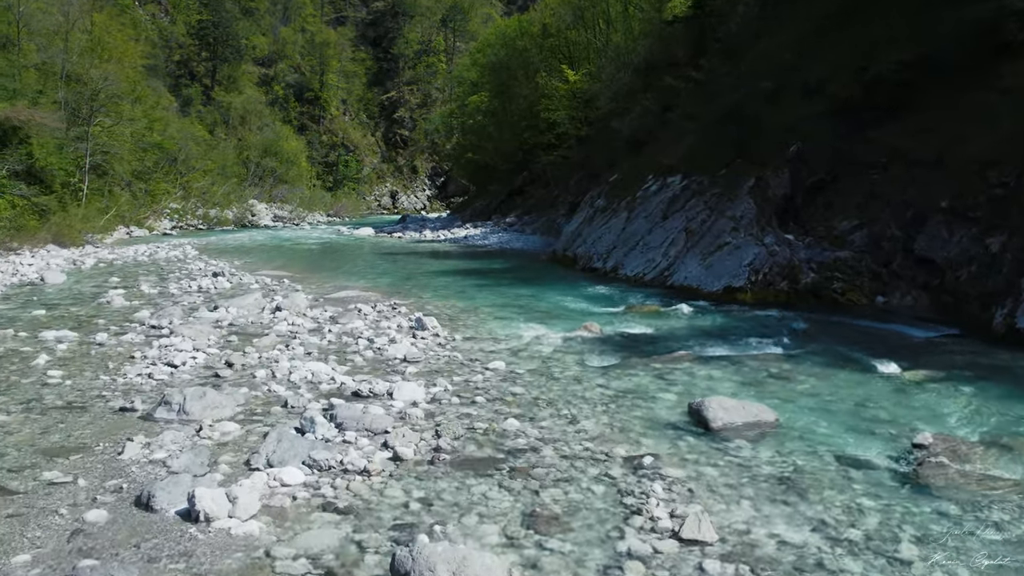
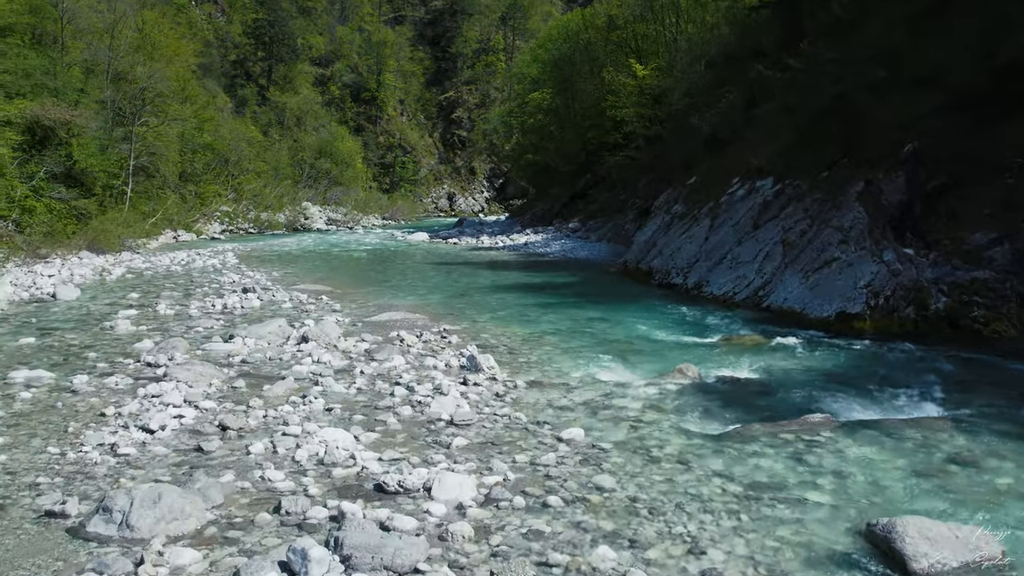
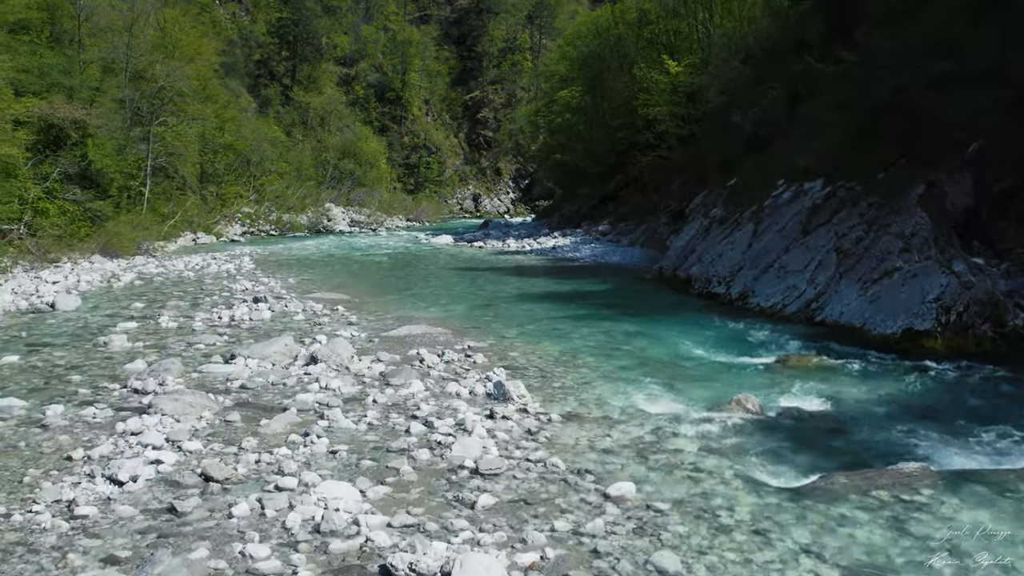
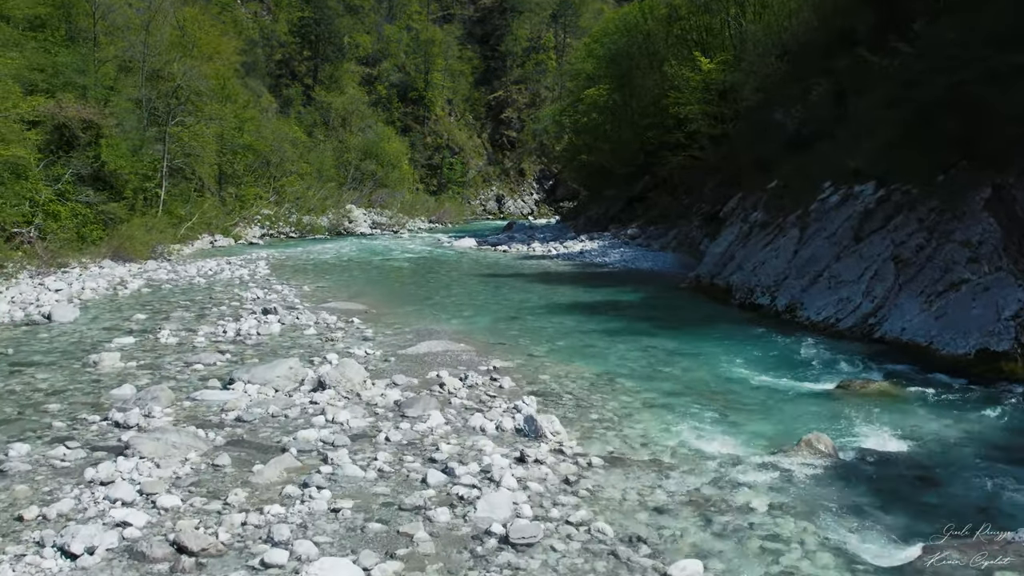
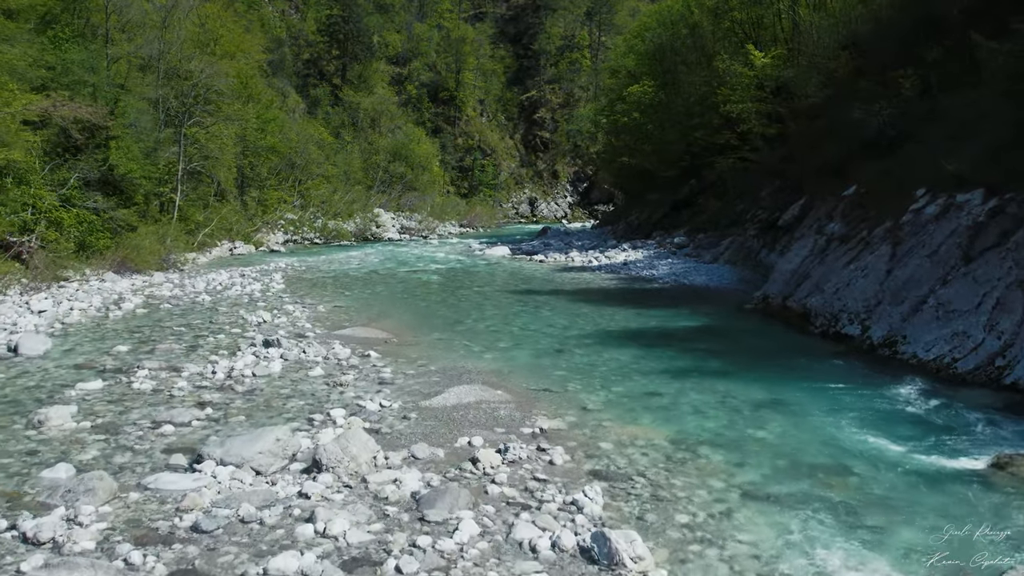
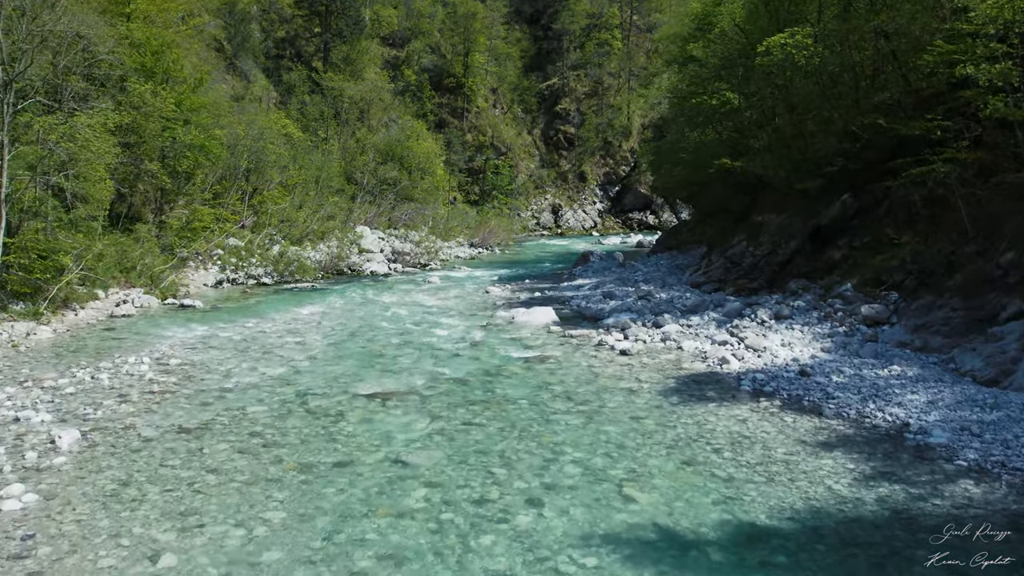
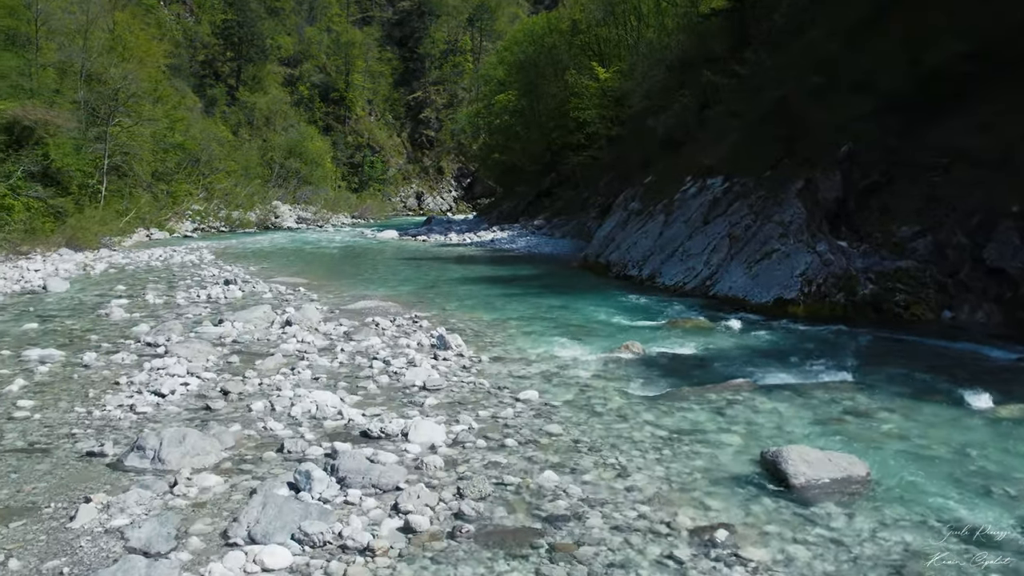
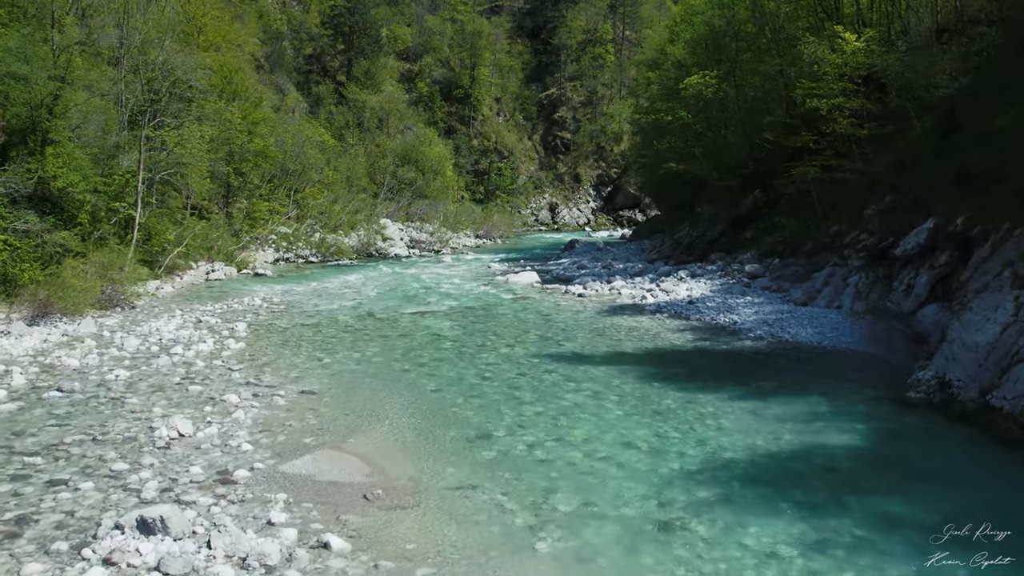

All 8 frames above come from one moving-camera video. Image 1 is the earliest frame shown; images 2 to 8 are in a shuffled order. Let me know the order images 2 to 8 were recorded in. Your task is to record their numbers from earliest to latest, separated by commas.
7, 2, 3, 4, 5, 8, 6
